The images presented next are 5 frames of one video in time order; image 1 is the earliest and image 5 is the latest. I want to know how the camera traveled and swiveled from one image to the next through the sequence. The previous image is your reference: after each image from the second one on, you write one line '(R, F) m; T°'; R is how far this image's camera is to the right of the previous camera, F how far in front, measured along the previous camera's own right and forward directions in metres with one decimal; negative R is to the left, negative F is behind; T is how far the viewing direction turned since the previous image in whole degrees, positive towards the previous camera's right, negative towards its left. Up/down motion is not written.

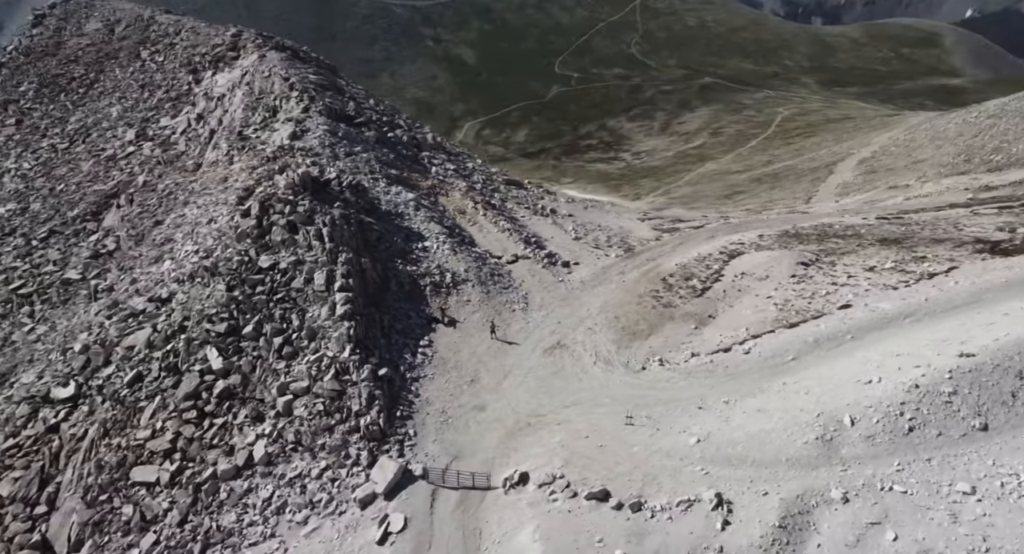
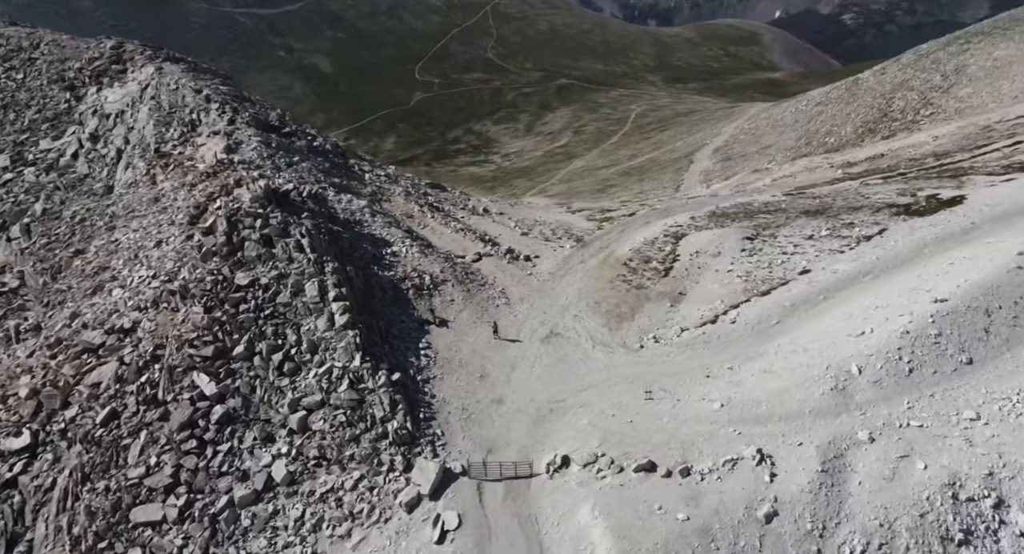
(-2.8, +0.2) m; +8°
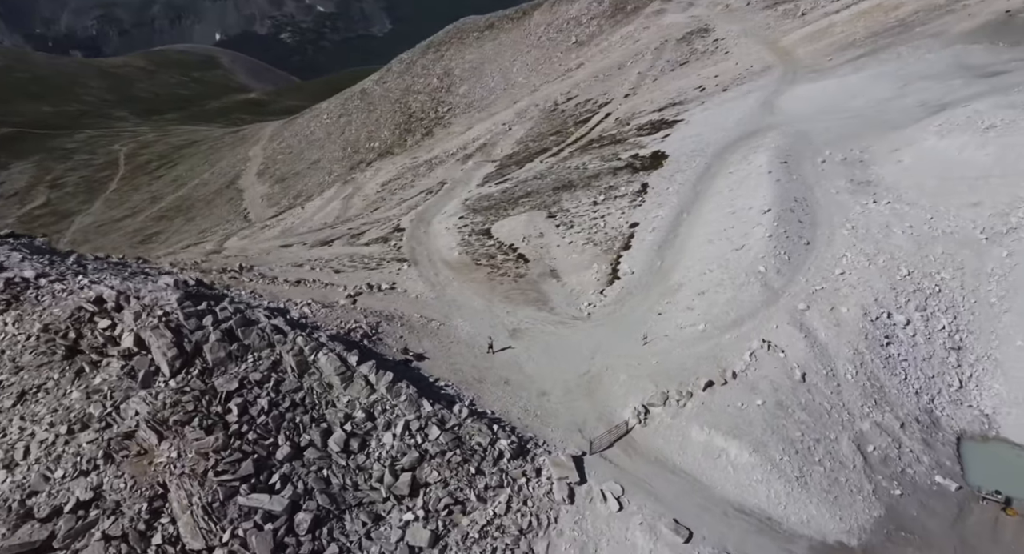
(-9.9, +1.1) m; +29°
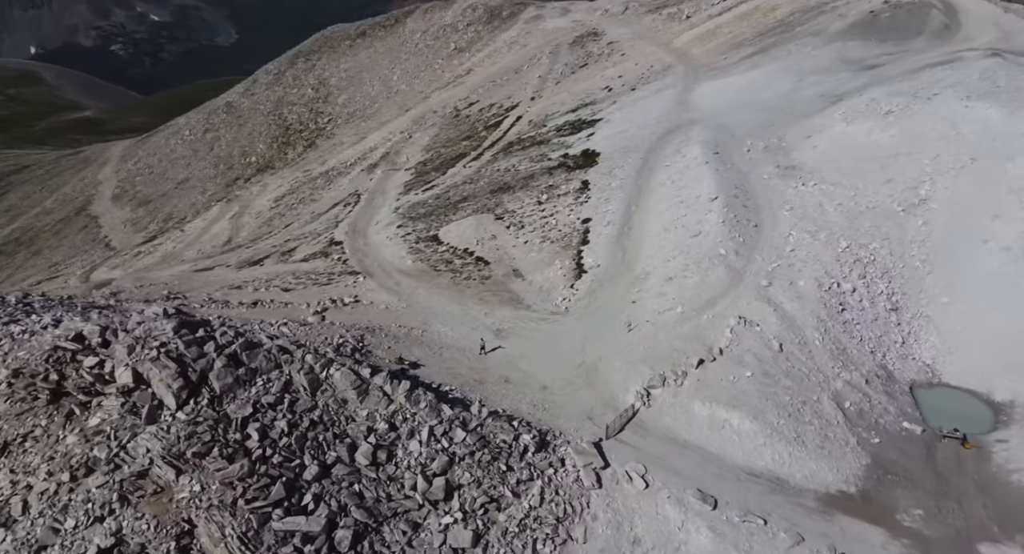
(-2.8, -0.2) m; +8°
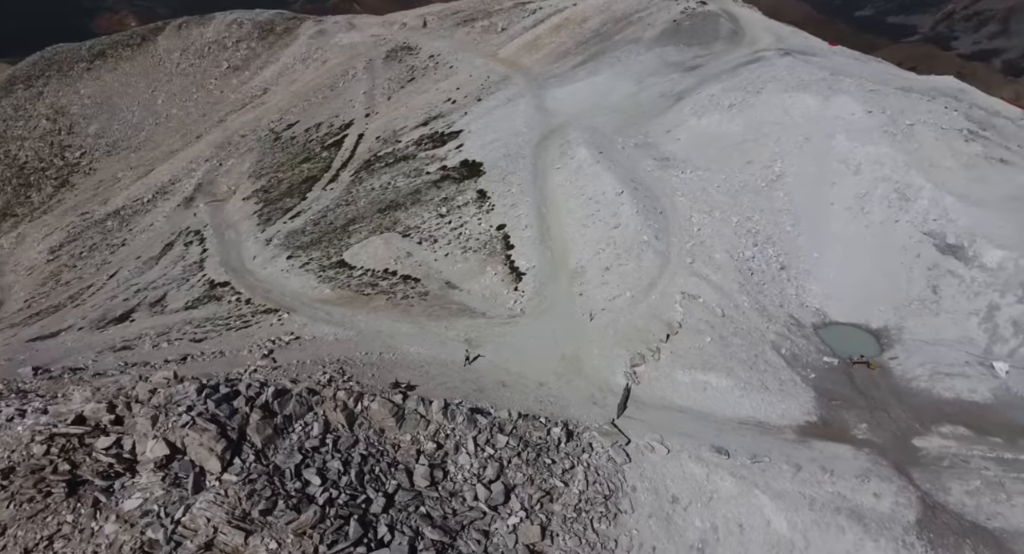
(-4.9, -0.2) m; +15°
